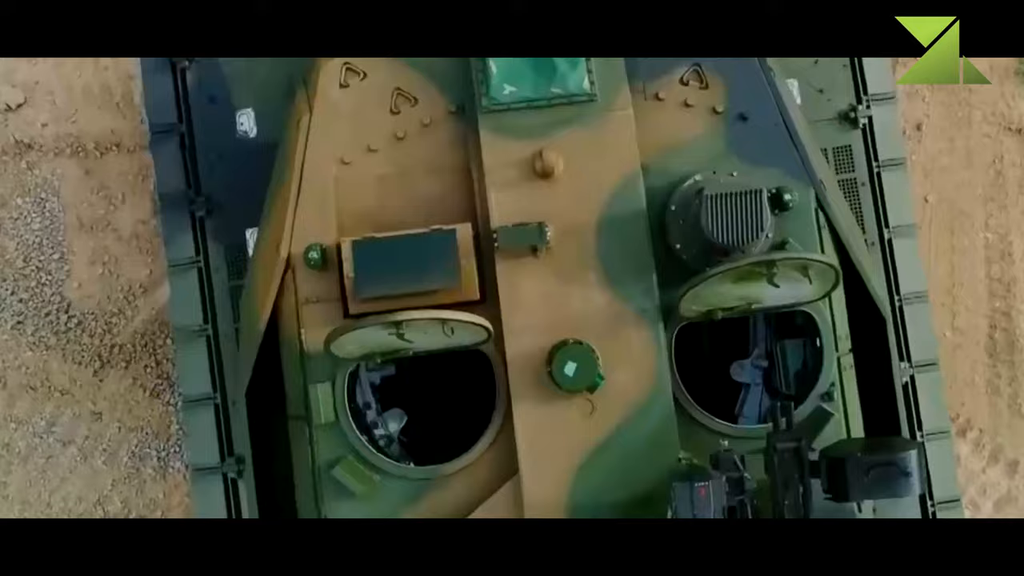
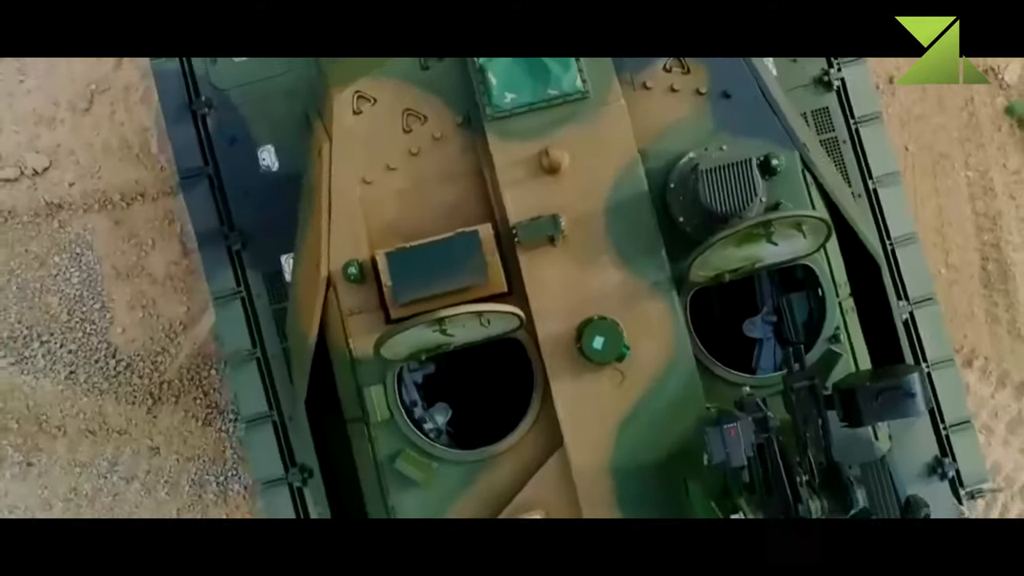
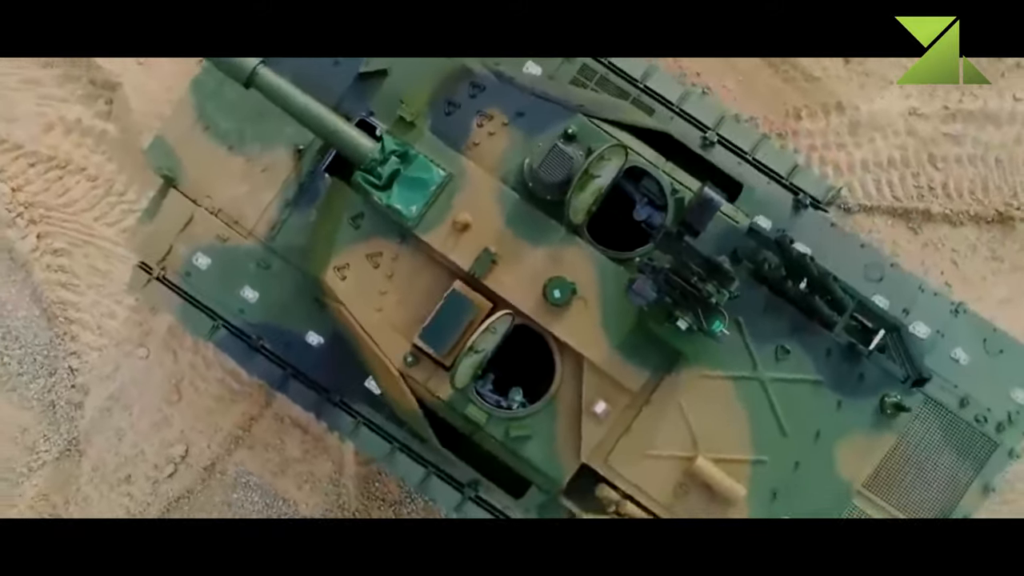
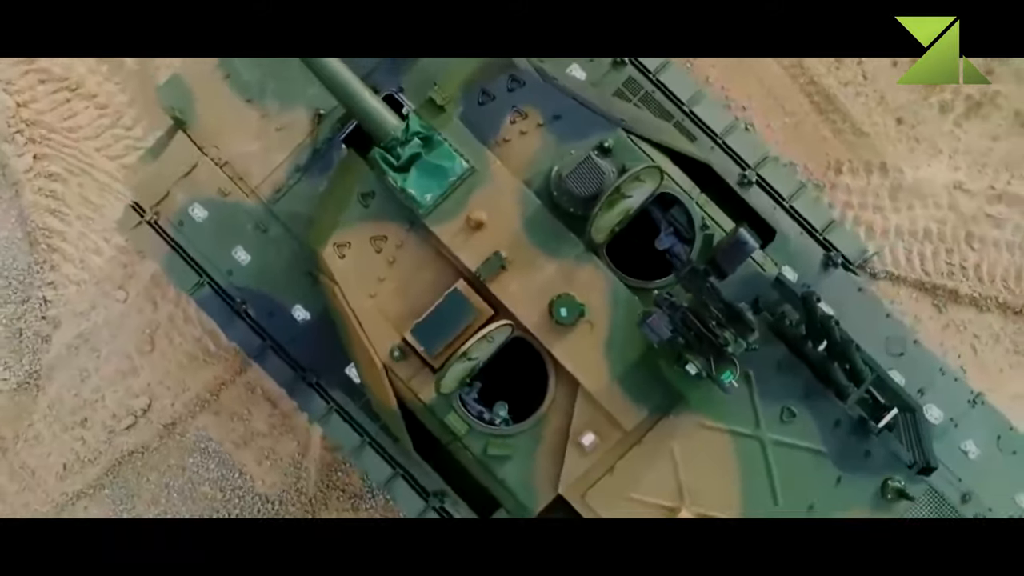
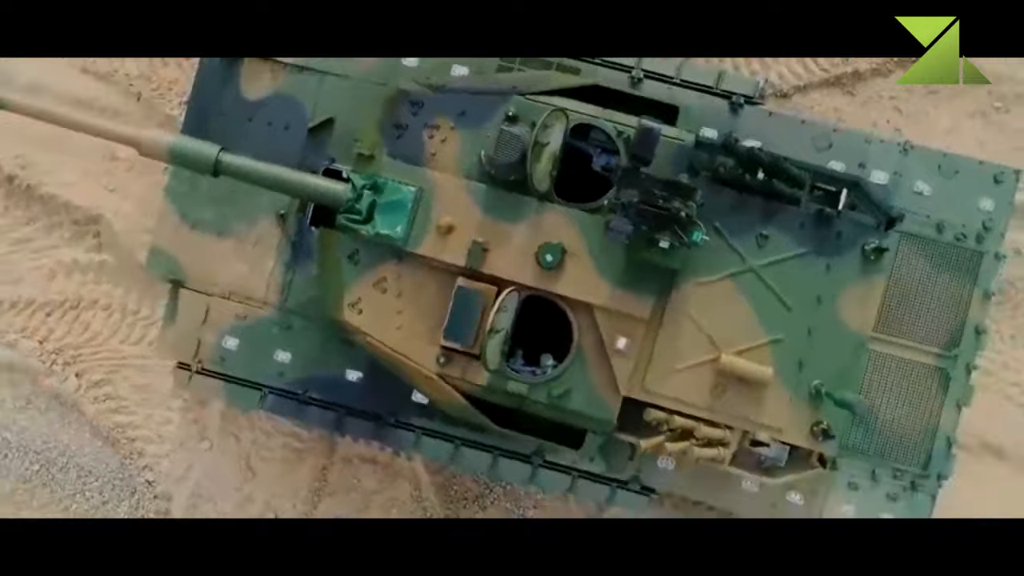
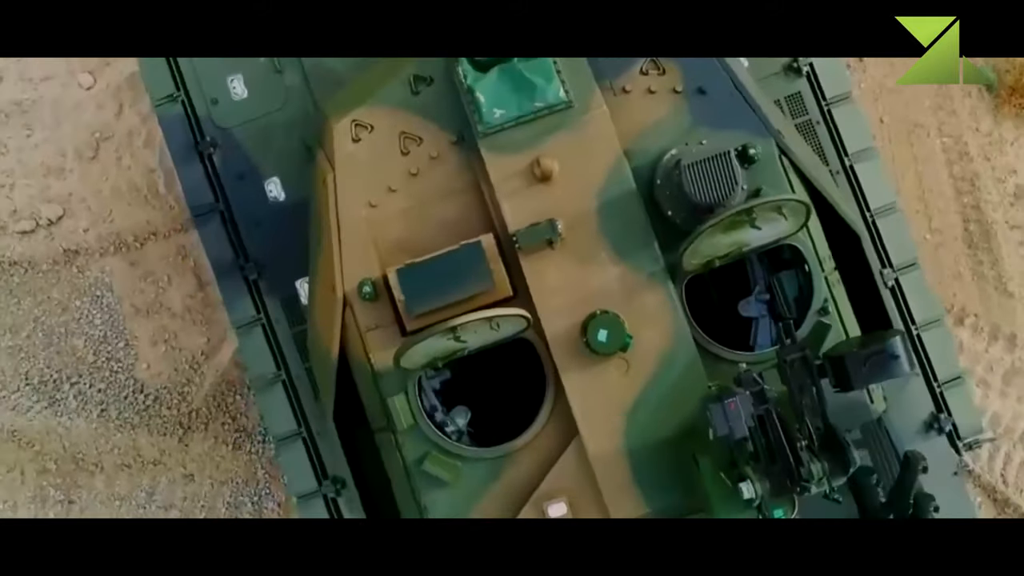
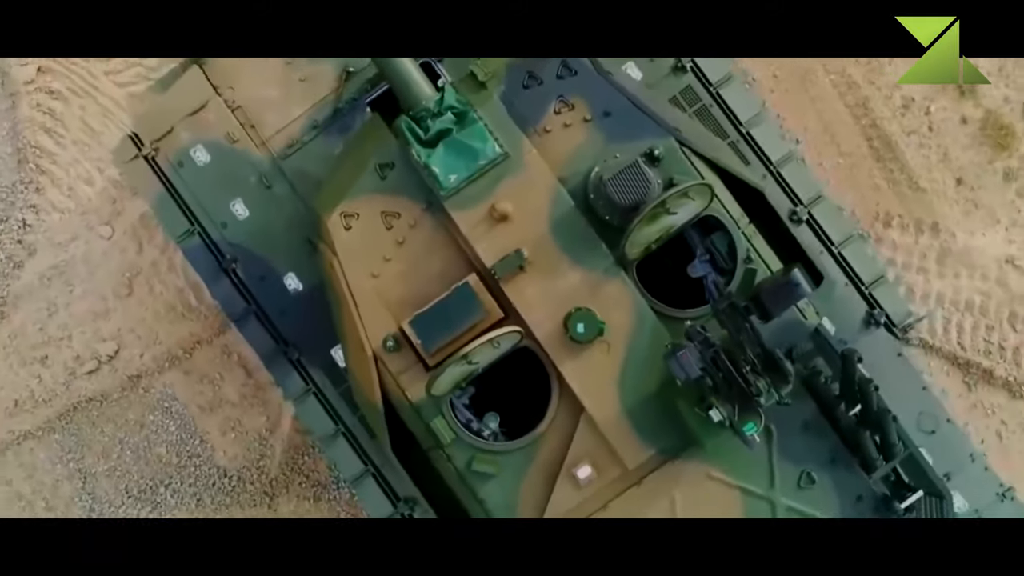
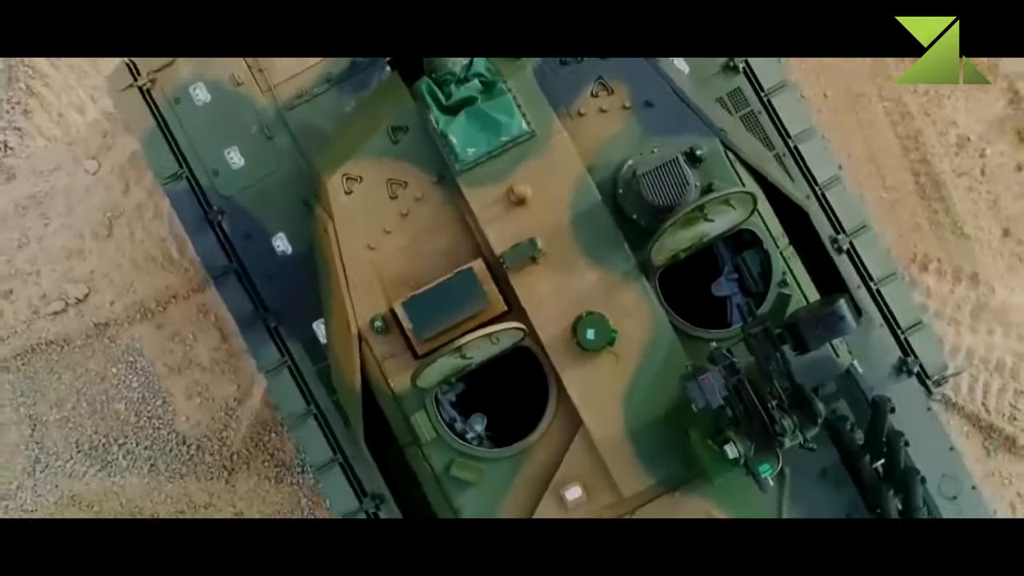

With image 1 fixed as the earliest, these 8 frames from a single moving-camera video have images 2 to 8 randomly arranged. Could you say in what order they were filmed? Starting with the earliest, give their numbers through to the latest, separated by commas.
2, 6, 8, 7, 4, 3, 5
